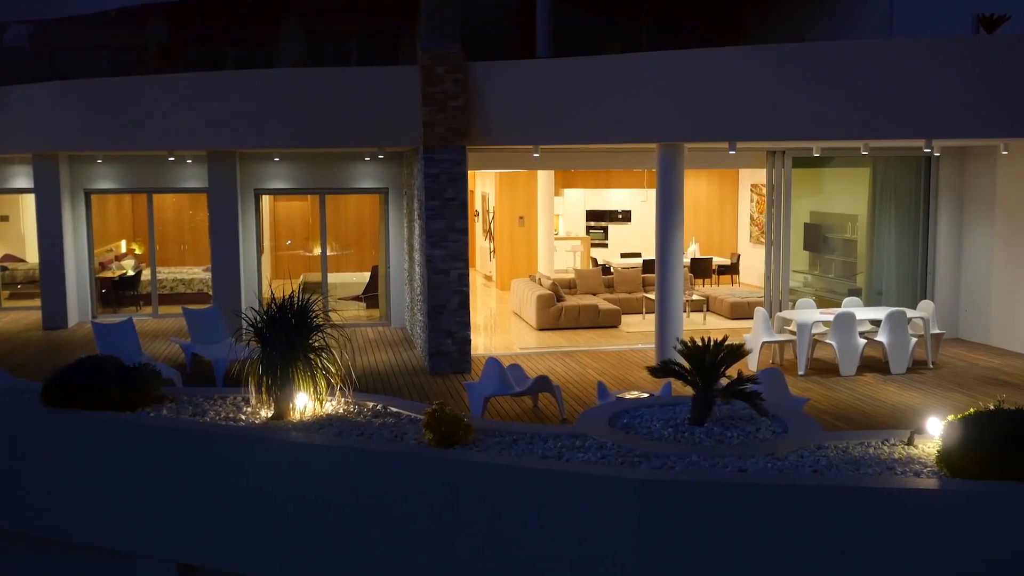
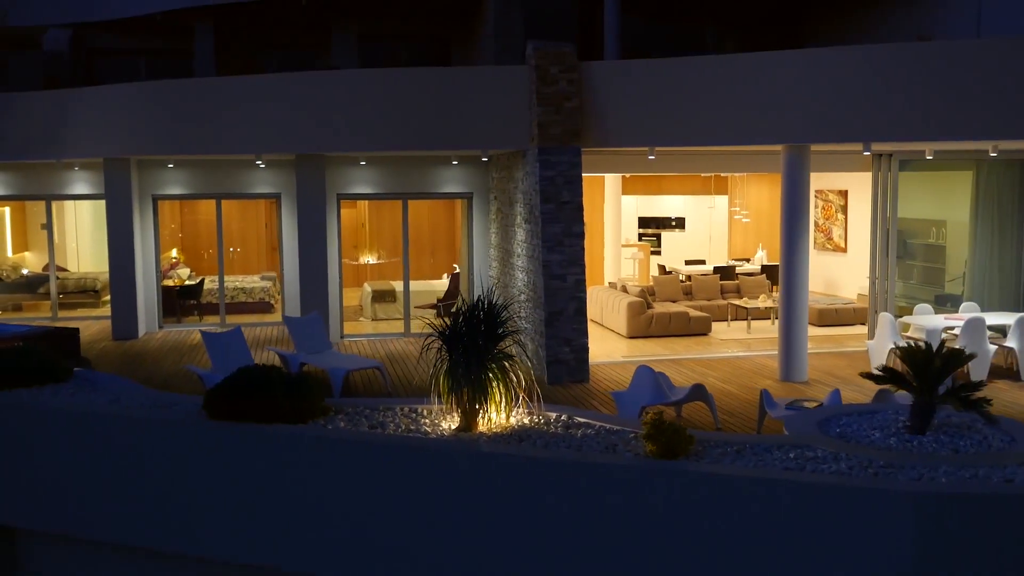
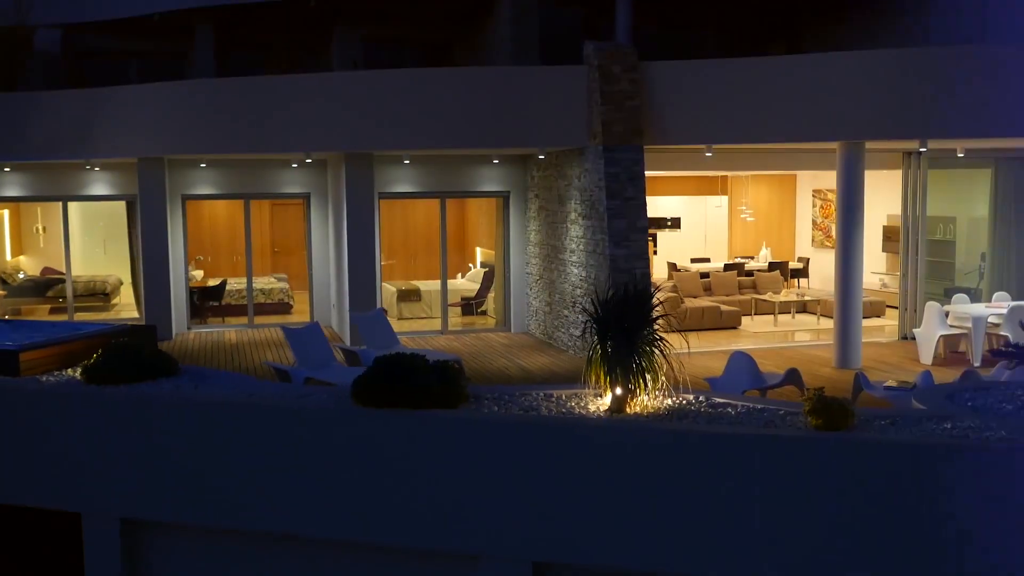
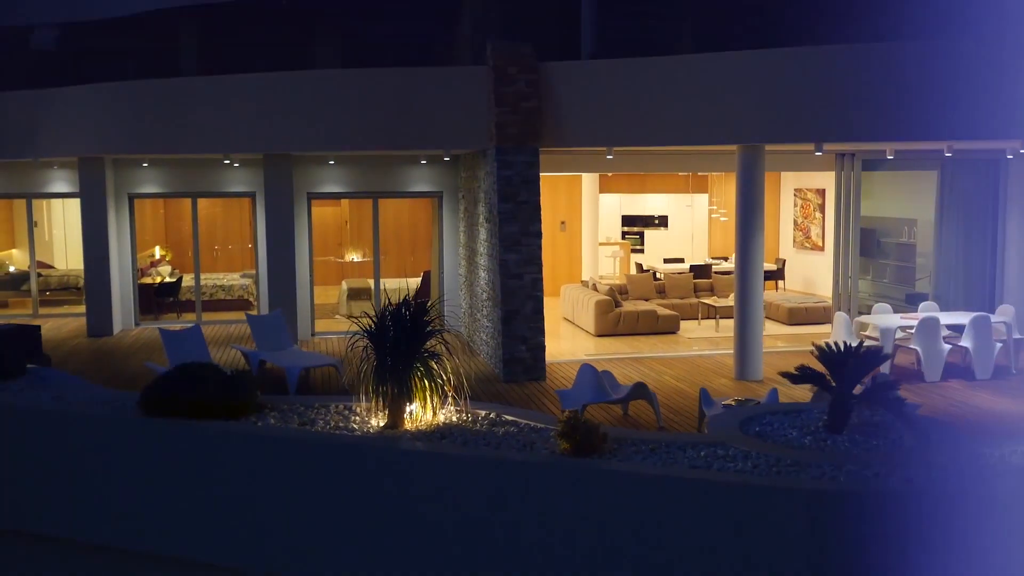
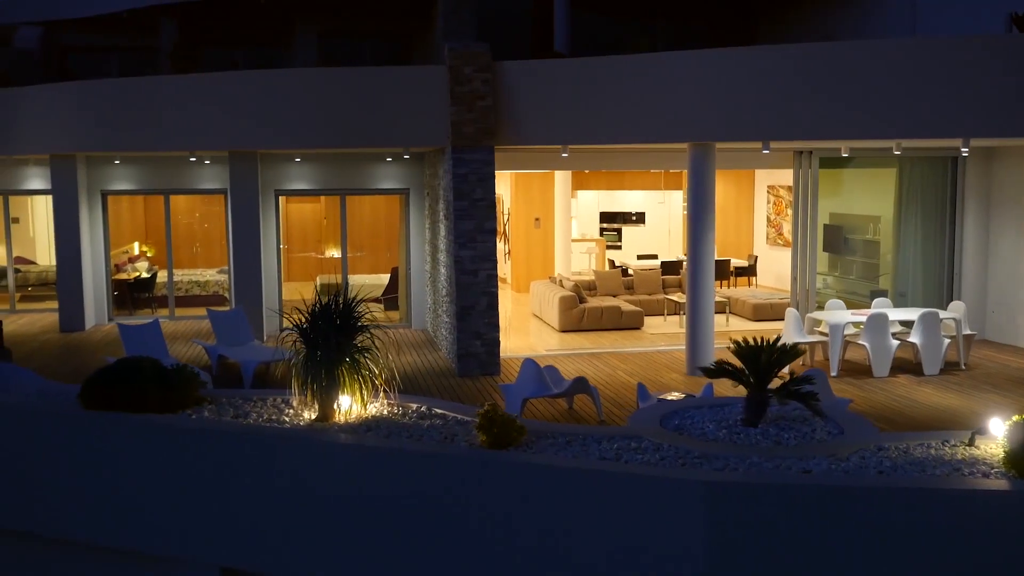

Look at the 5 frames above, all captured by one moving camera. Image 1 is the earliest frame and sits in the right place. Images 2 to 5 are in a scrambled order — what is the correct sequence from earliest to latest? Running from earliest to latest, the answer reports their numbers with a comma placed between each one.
5, 4, 2, 3
